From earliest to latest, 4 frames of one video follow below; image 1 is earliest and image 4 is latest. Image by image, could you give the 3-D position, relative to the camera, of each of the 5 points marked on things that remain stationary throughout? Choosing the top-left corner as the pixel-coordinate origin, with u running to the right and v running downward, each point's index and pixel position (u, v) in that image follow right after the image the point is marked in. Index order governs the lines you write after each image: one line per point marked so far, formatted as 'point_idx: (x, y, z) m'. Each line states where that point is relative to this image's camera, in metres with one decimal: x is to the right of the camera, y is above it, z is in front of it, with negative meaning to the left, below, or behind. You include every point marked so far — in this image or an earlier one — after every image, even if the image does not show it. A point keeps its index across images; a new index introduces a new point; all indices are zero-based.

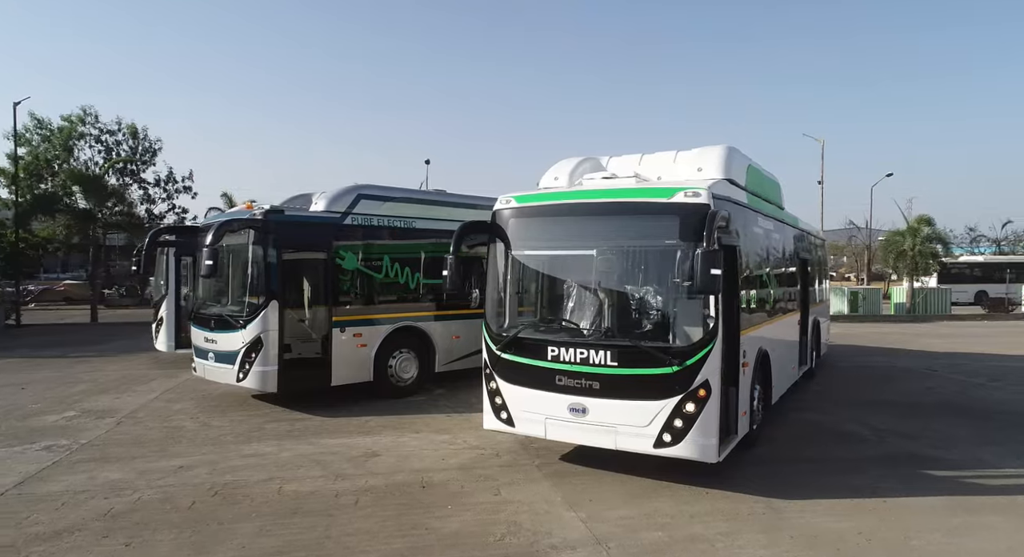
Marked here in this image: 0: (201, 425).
0: (-4.1, -1.9, +9.4) m
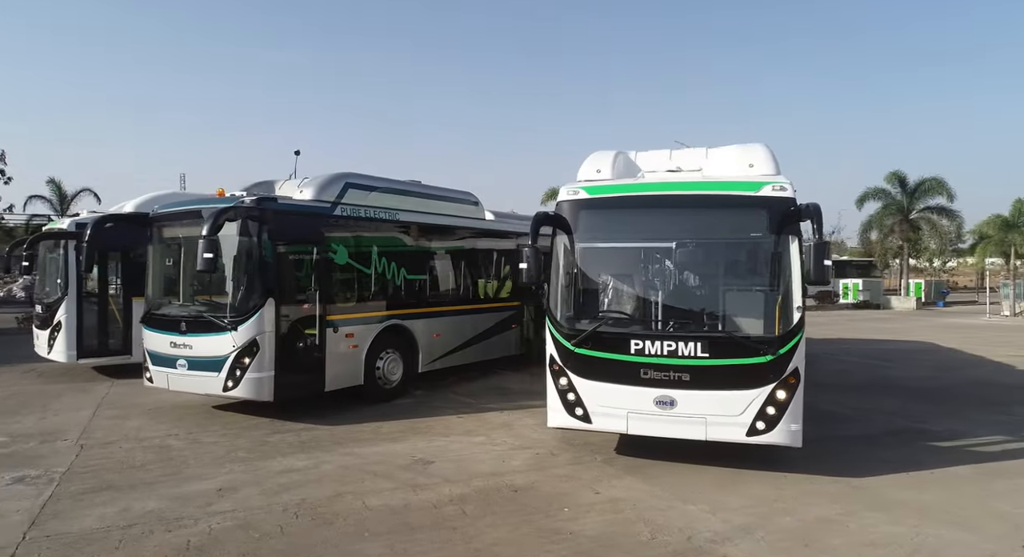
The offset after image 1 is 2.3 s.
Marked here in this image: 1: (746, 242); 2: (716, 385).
0: (-3.7, -1.9, +8.3) m
1: (+2.3, +0.4, +6.9) m
2: (+1.9, -1.0, +6.7) m
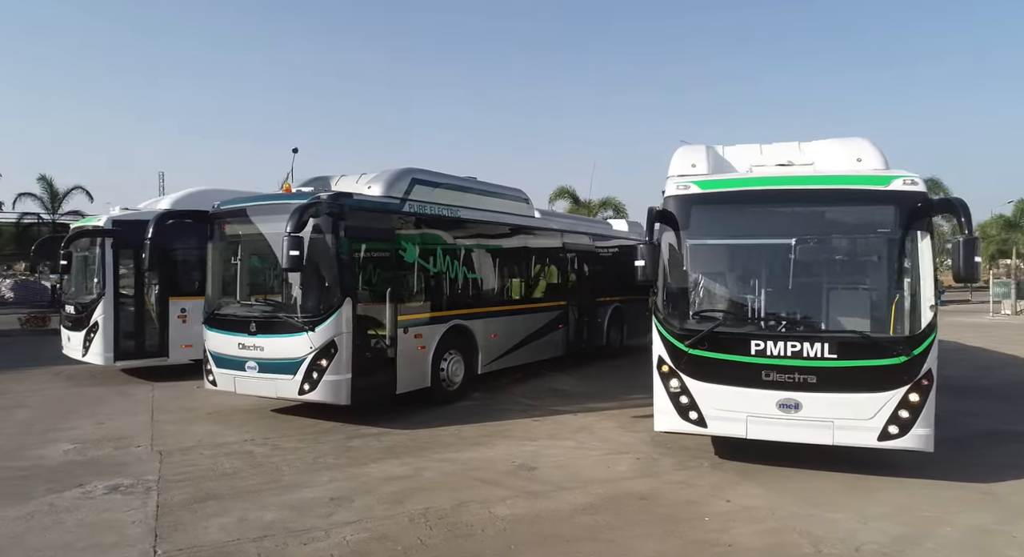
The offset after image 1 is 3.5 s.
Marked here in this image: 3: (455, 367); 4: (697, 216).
0: (-2.7, -1.9, +7.9) m
1: (+3.4, +0.4, +6.7) m
2: (+3.0, -1.0, +6.5) m
3: (-0.8, -1.3, +10.5) m
4: (+1.8, +0.6, +7.1) m
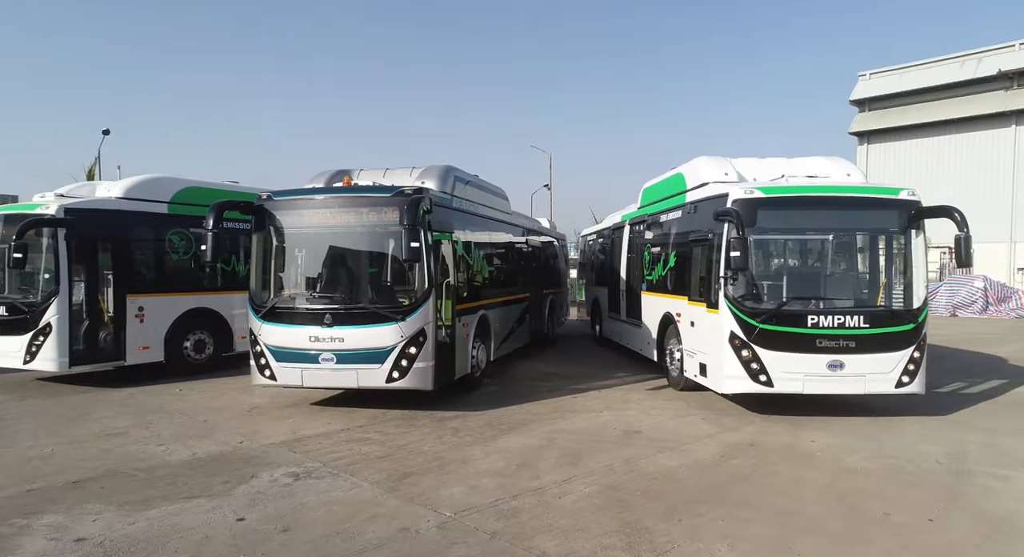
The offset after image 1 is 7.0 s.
0: (-1.5, -1.8, +8.2) m
1: (+4.6, +0.5, +8.8) m
2: (+4.3, -0.8, +8.5) m
3: (-0.5, -1.2, +11.2) m
4: (+3.0, +0.8, +8.8) m
